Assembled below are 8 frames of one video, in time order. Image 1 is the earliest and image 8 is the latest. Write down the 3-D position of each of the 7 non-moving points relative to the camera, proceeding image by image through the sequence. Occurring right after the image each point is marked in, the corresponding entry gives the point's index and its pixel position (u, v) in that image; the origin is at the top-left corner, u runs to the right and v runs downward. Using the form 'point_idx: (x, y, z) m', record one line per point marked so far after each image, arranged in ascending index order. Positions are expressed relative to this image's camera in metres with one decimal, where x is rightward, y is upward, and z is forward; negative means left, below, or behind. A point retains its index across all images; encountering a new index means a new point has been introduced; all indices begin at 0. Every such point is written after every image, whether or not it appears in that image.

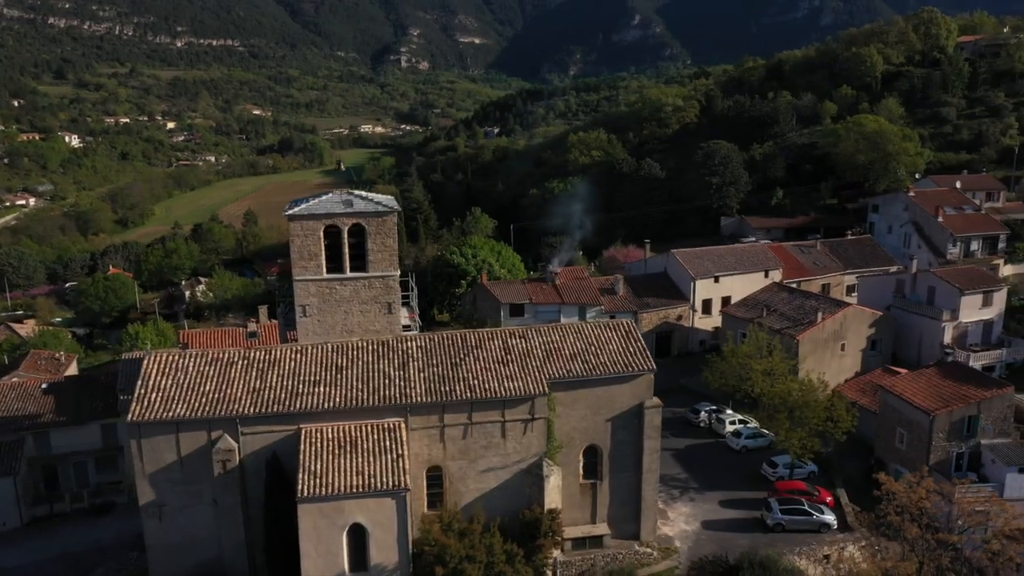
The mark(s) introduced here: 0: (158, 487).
0: (-8.2, -4.6, +19.3) m
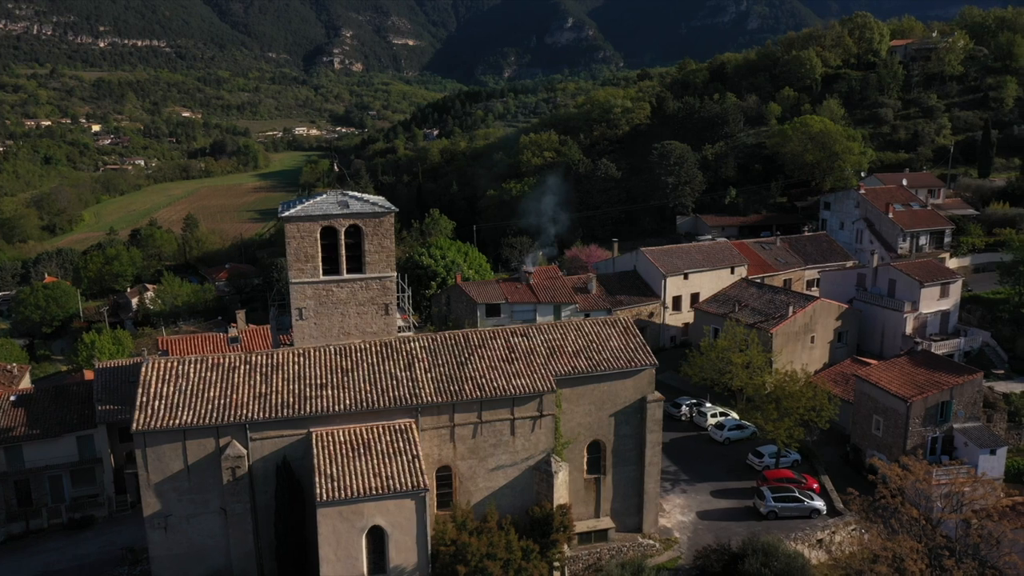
0: (-7.9, -4.7, +18.8) m
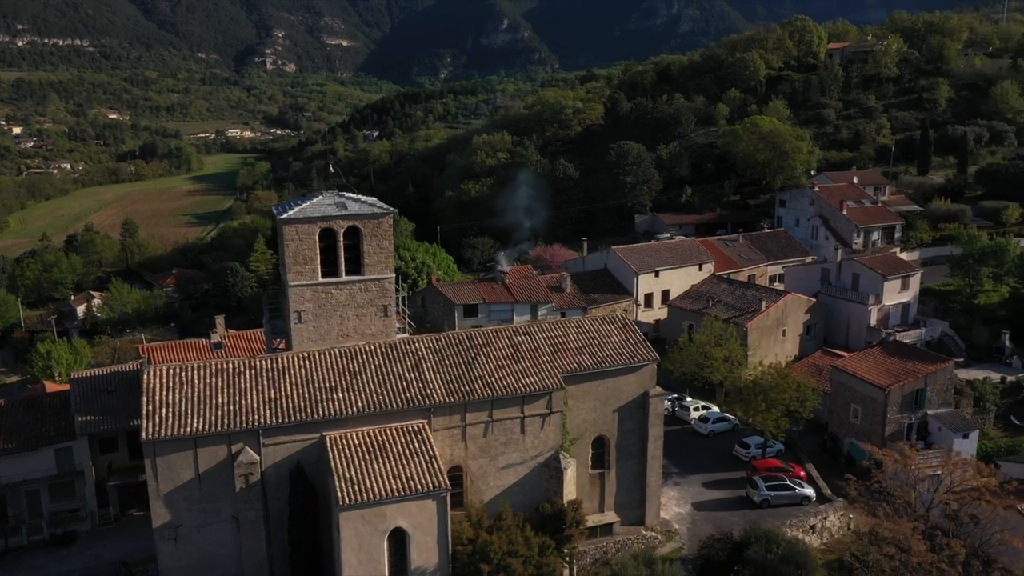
0: (-7.5, -4.8, +18.3) m
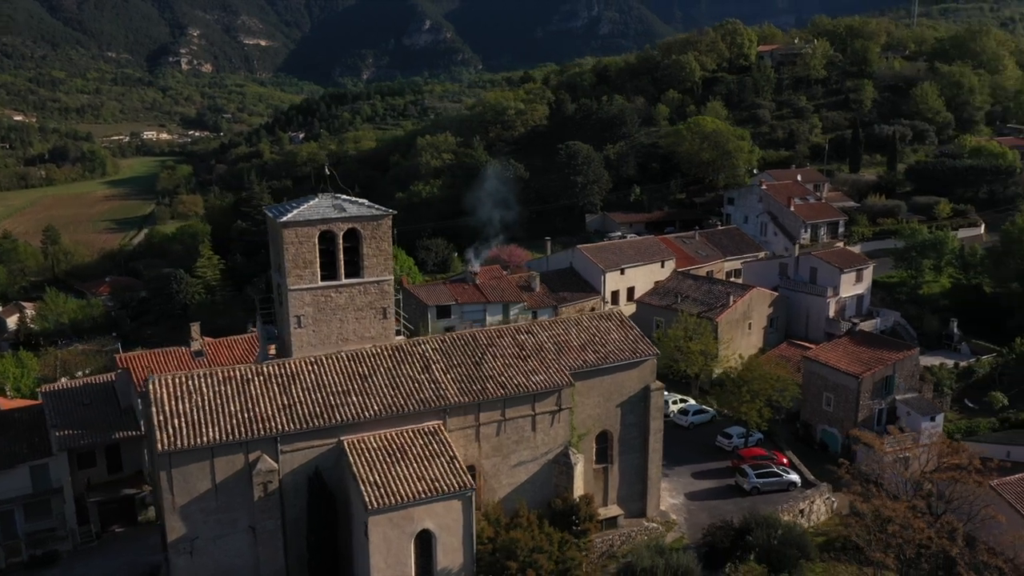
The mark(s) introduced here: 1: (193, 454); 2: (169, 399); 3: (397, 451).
0: (-6.9, -5.0, +17.8) m
1: (-6.8, -3.5, +17.5) m
2: (-7.6, -2.5, +18.5) m
3: (-2.6, -3.7, +18.6) m
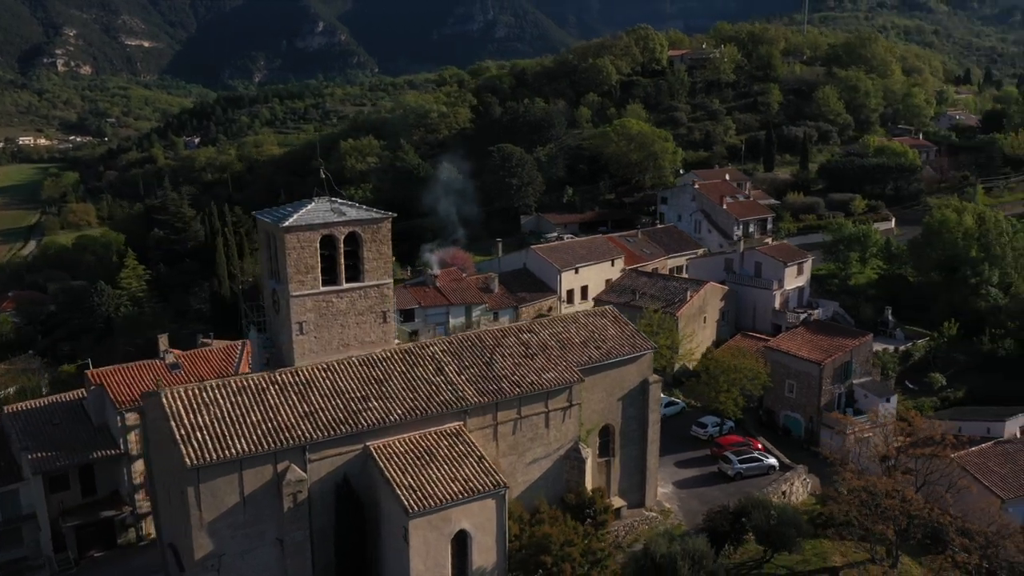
0: (-6.1, -5.1, +17.2) m
1: (-6.0, -3.7, +17.0) m
2: (-7.0, -2.7, +17.8) m
3: (-2.0, -3.7, +18.6) m
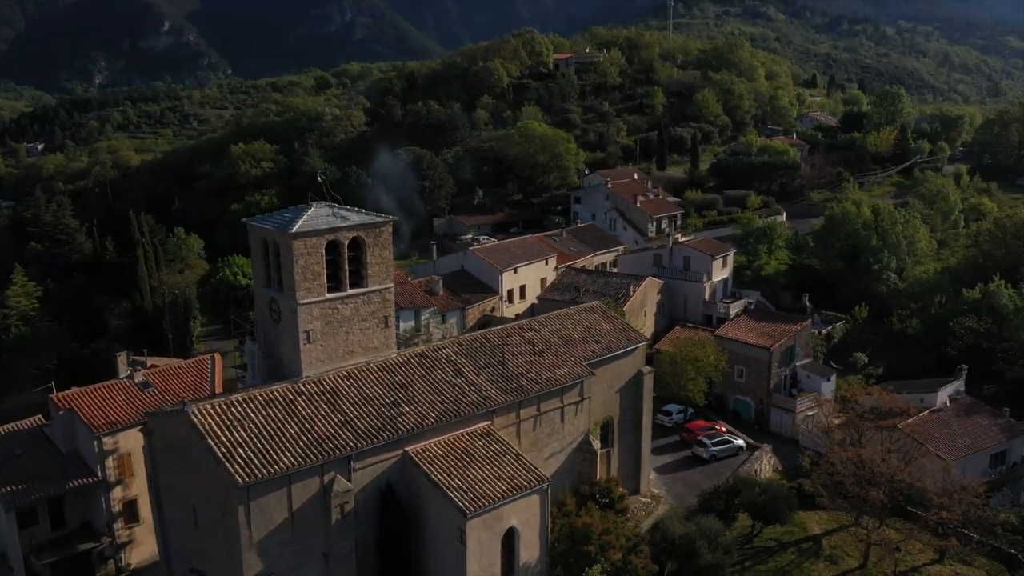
0: (-4.9, -5.3, +16.6) m
1: (-4.8, -3.8, +16.4) m
2: (-6.0, -2.9, +17.1) m
3: (-1.1, -3.7, +18.6) m
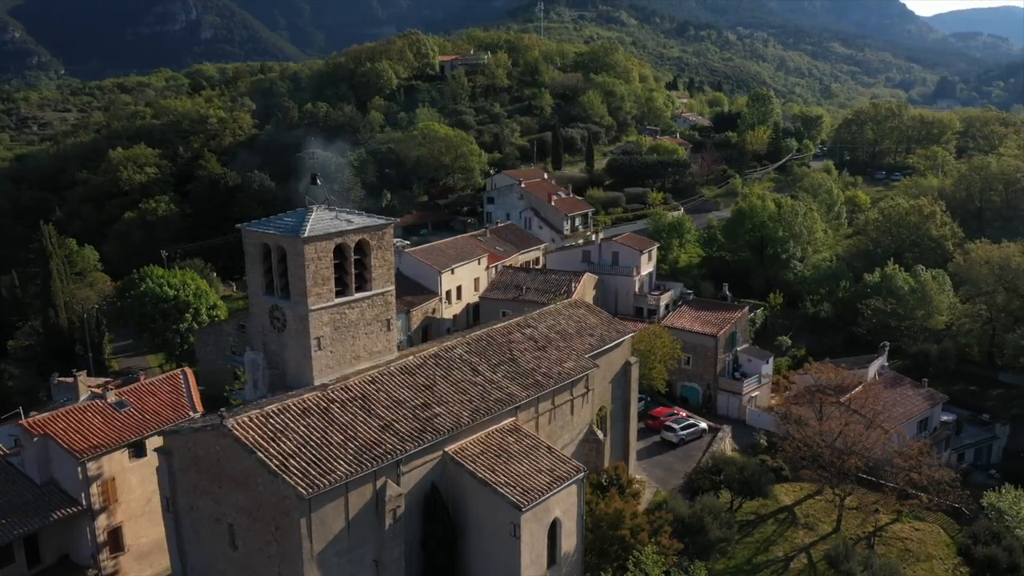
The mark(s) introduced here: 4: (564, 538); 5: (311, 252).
0: (-3.6, -5.4, +16.2) m
1: (-3.5, -3.9, +16.0) m
2: (-4.9, -3.1, +16.5) m
3: (-0.3, -3.7, +18.8) m
4: (+1.2, -5.7, +18.7) m
5: (-4.9, +0.9, +19.9) m
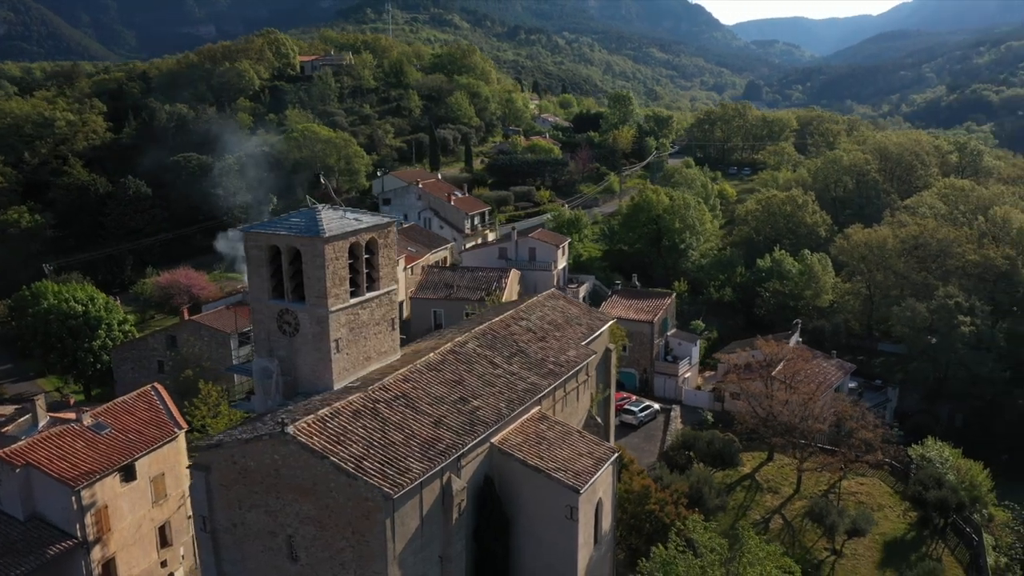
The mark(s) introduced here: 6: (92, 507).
0: (-2.1, -5.4, +16.0) m
1: (-2.0, -3.9, +15.8) m
2: (-3.4, -3.0, +16.0) m
3: (+0.6, -3.5, +19.2) m
4: (+2.2, -5.4, +19.4) m
5: (-4.3, +0.9, +19.4) m
6: (-9.9, -5.2, +19.5) m
